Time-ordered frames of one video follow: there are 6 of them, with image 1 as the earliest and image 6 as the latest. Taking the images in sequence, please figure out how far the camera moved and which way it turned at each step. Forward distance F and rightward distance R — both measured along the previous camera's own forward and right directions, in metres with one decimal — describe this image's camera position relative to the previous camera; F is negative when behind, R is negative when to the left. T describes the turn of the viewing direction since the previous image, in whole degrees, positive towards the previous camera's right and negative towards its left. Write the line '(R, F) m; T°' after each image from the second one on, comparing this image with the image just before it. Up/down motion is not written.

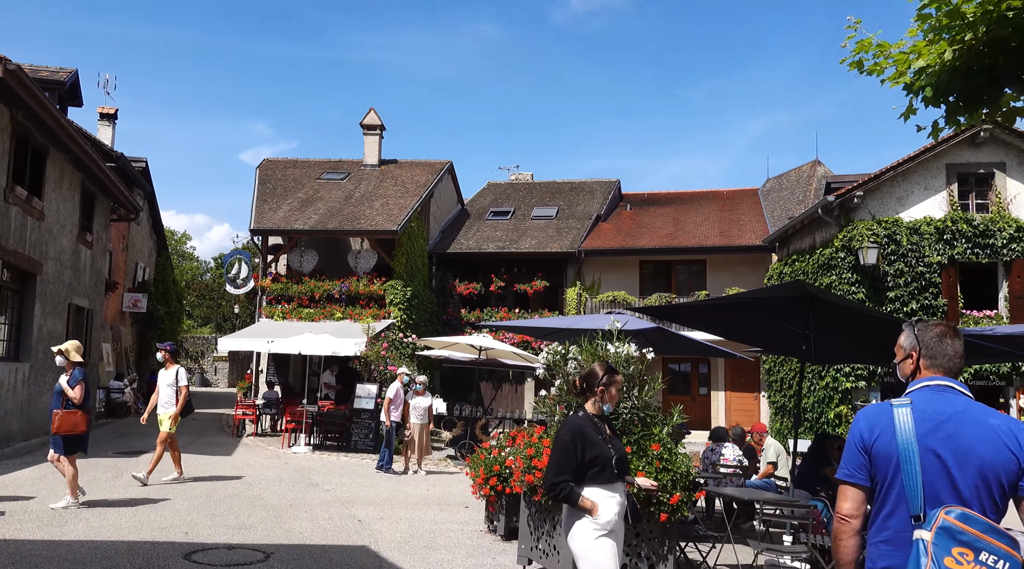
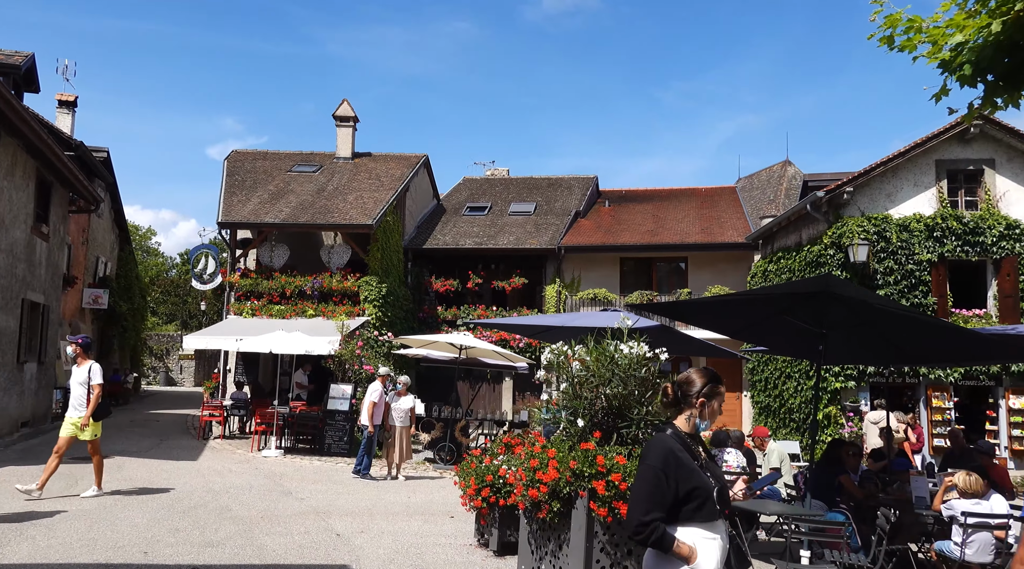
(-0.2, +0.6) m; +2°
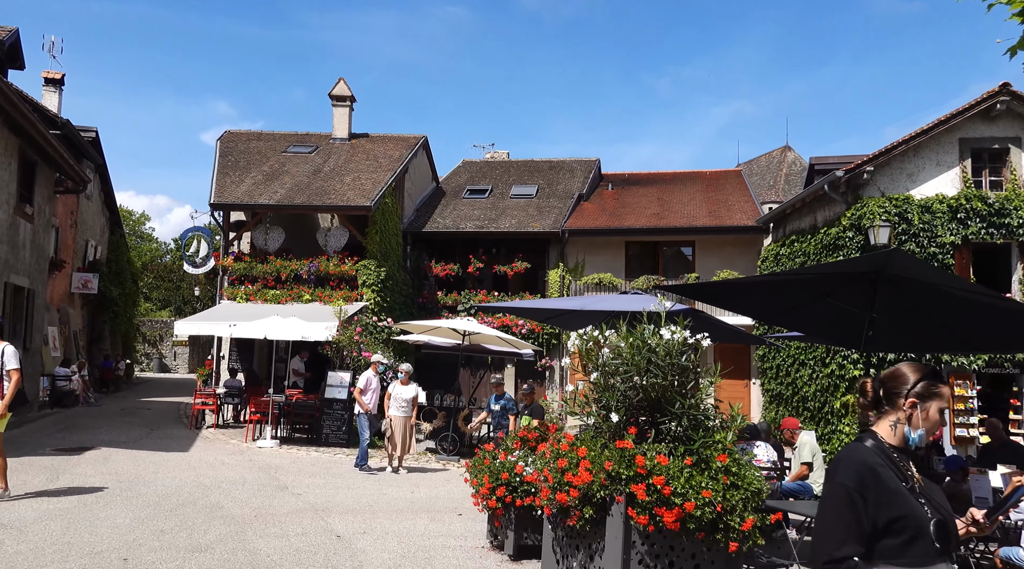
(-0.2, +0.7) m; 0°
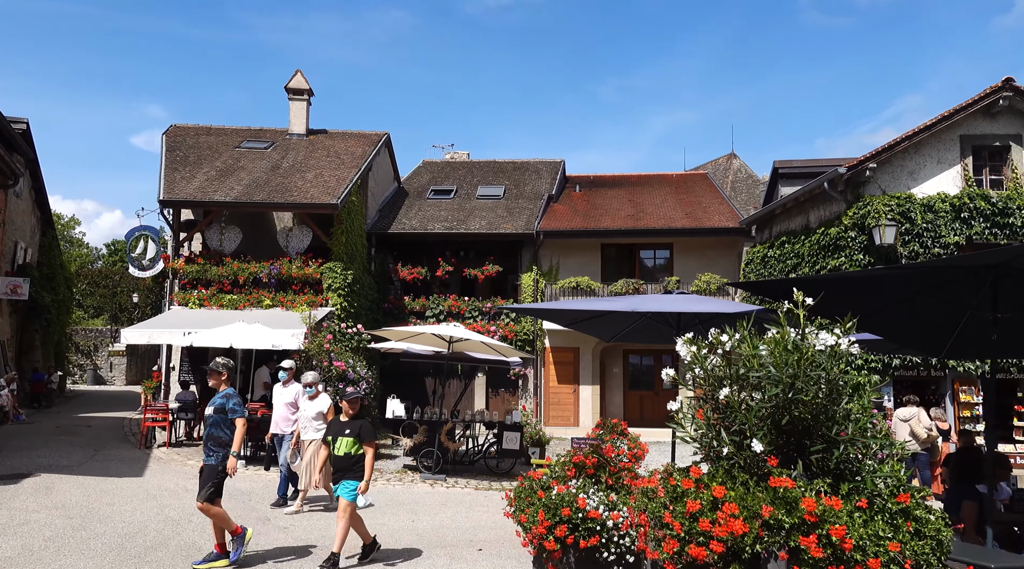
(-0.7, +1.1) m; +4°
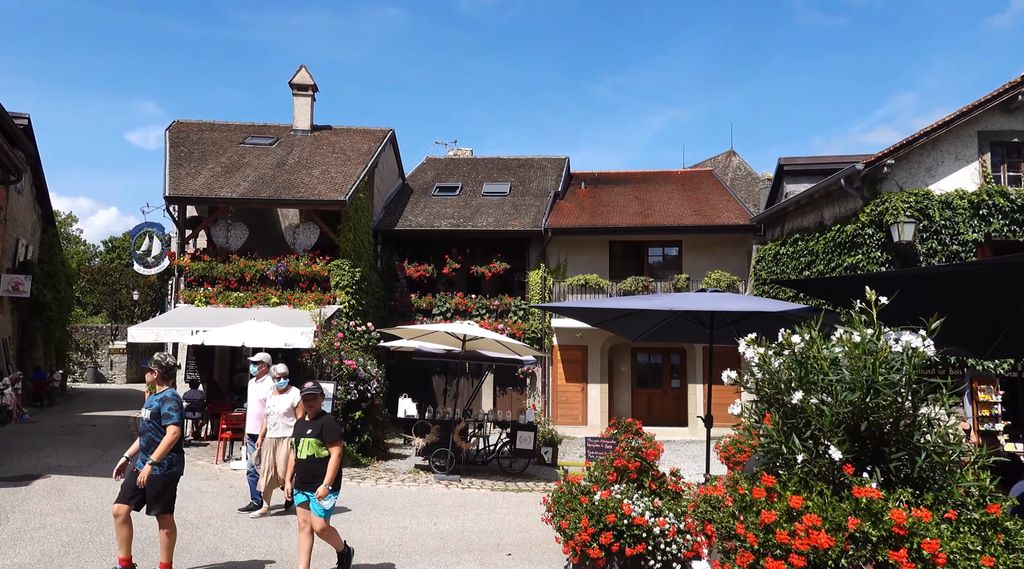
(-0.3, +0.2) m; 0°
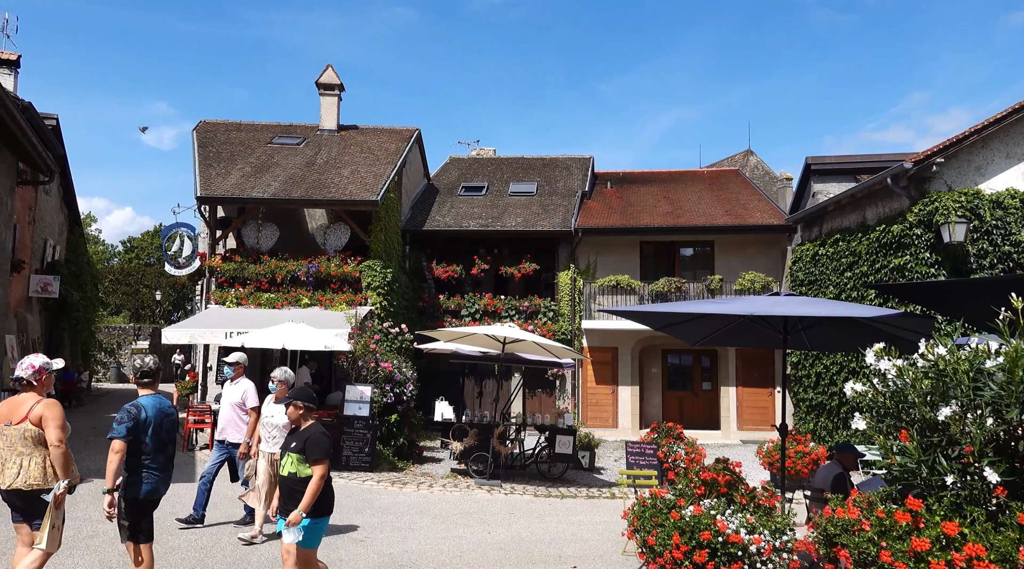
(-0.4, +0.2) m; -1°
